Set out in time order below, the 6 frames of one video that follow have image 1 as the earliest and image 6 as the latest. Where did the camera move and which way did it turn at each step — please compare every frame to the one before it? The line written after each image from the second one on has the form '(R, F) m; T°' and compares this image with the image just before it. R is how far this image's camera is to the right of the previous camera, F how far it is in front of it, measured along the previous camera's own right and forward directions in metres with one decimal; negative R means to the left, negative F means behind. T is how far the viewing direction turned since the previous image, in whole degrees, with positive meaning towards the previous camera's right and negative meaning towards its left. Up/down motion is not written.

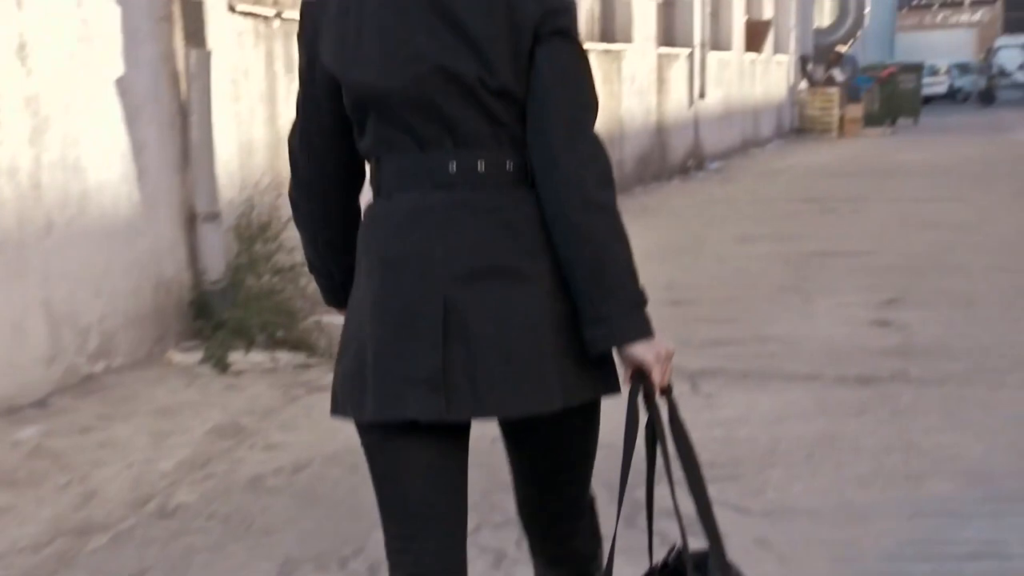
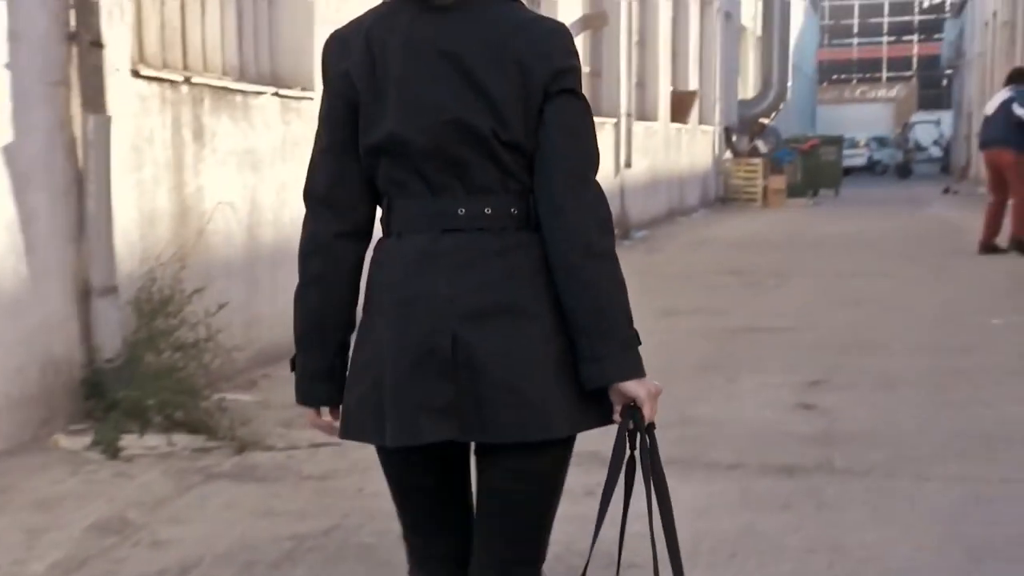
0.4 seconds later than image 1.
(+0.1, +0.2) m; +4°
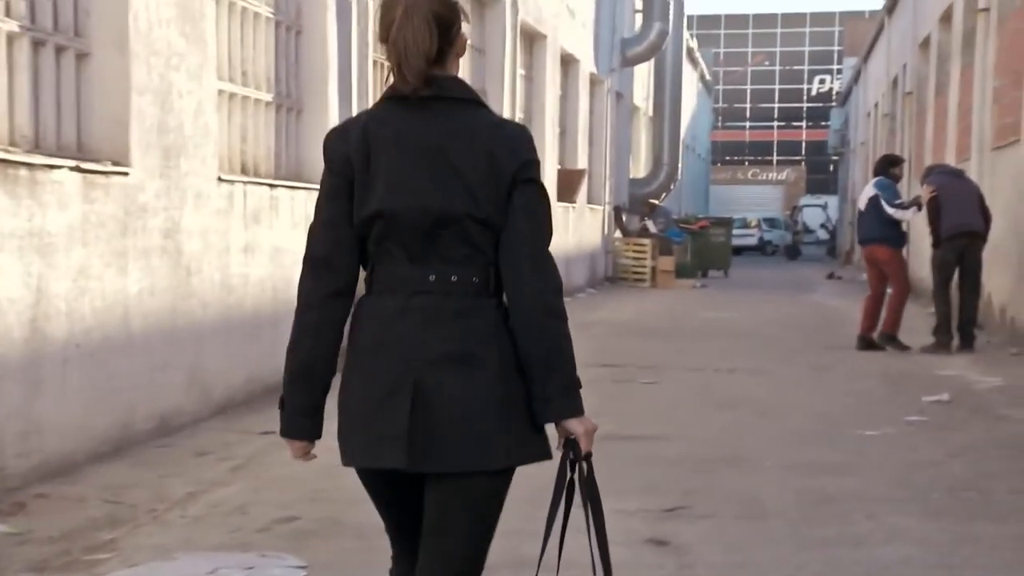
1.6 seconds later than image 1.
(+0.3, +0.6) m; +5°
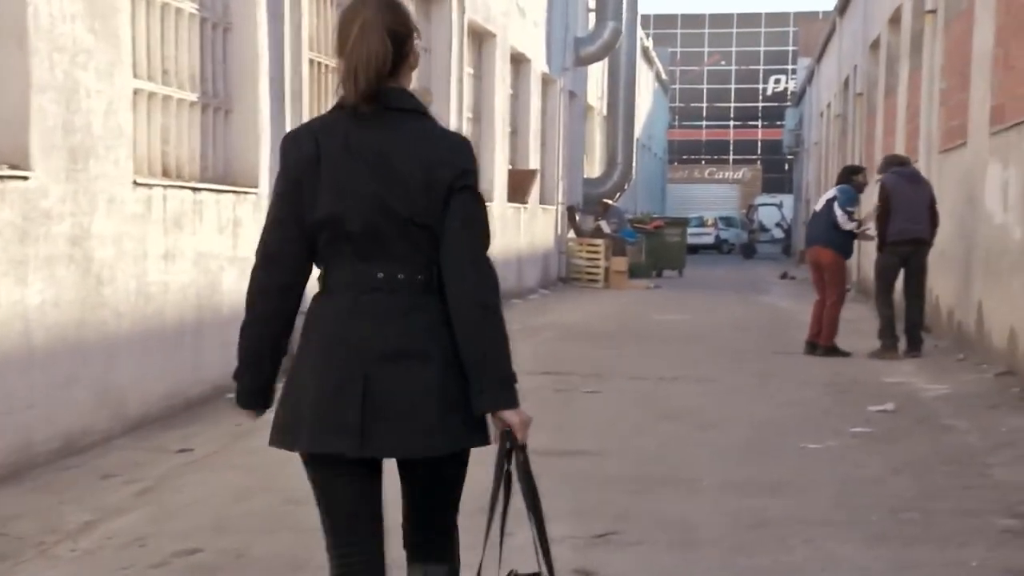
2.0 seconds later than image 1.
(+0.2, +0.3) m; +2°
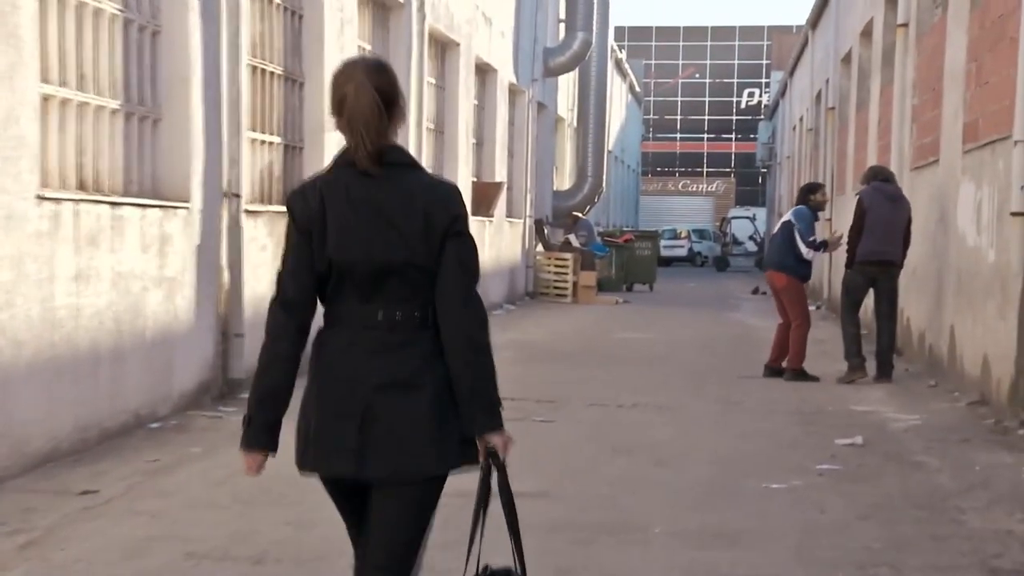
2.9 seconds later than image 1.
(+0.2, +0.5) m; +1°
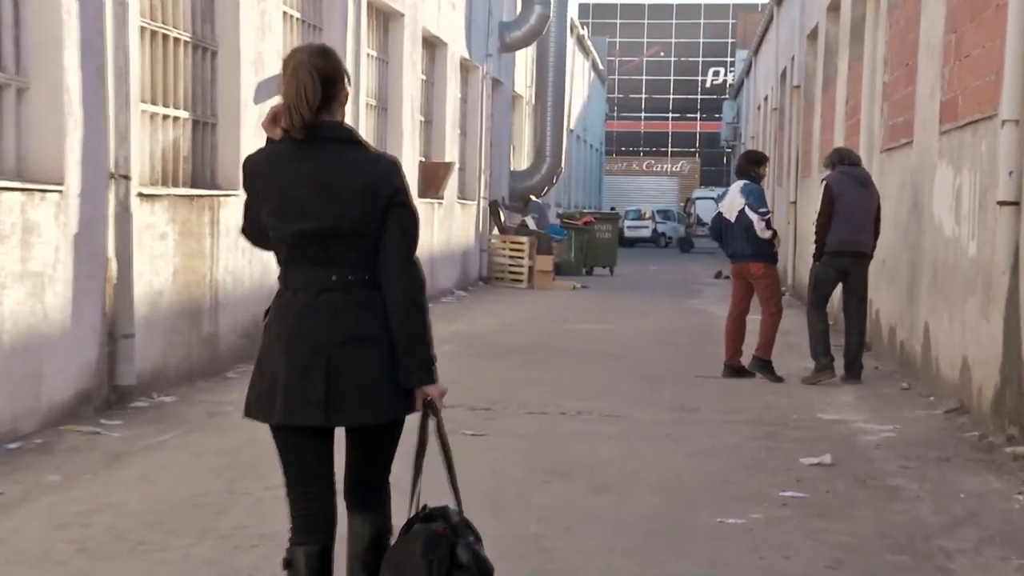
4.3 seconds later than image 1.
(+0.3, +1.0) m; +2°
